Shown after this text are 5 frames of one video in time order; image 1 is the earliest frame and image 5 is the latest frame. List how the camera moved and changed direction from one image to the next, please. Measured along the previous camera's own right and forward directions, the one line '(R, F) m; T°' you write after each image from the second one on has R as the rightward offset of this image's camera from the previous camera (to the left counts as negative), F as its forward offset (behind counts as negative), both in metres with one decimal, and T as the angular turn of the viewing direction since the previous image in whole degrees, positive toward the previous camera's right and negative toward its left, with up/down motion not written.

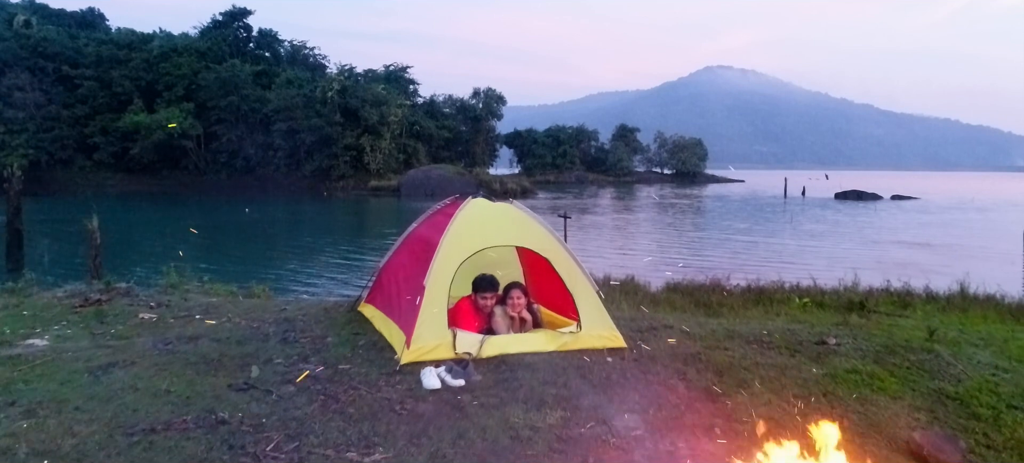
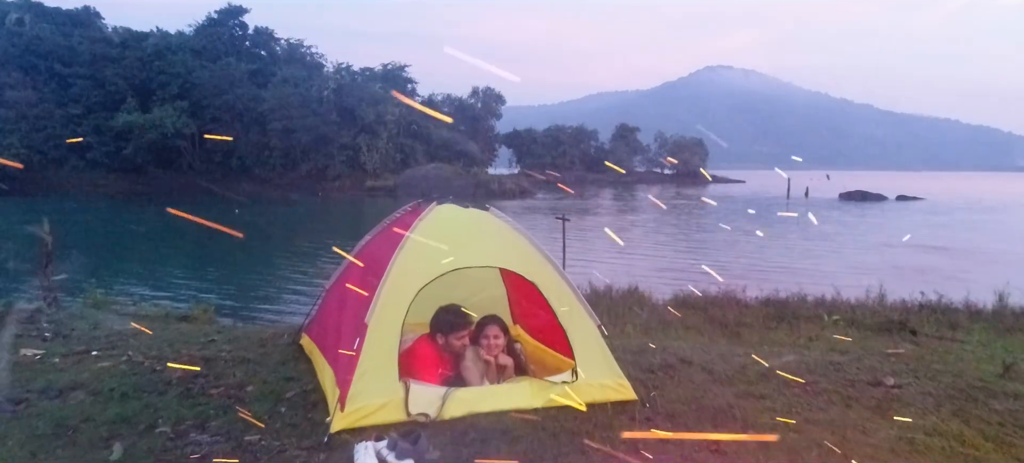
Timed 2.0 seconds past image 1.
(+0.1, +1.3) m; 0°
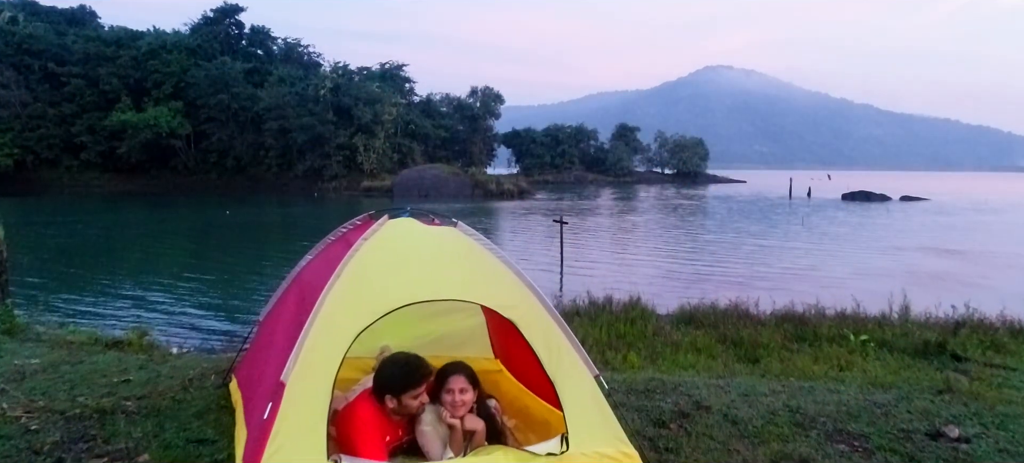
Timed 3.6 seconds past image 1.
(+0.1, +1.0) m; 0°
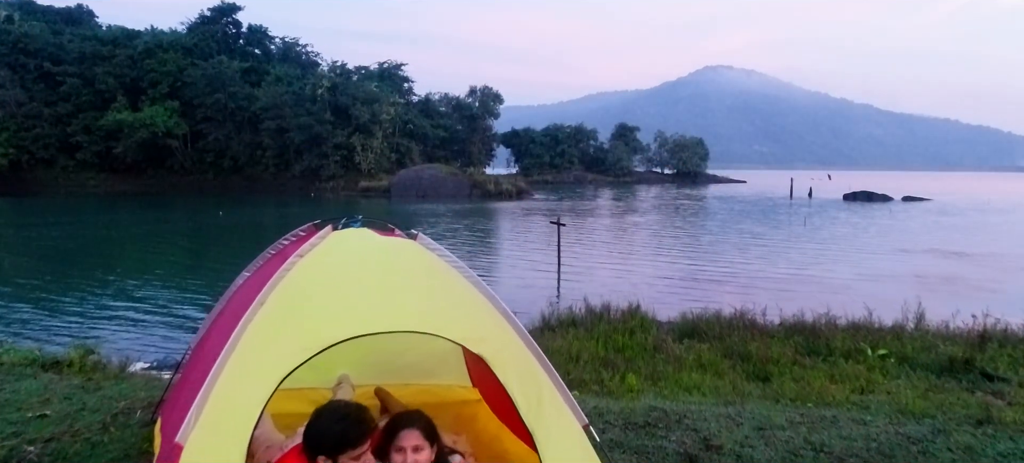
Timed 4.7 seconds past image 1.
(+0.1, +0.7) m; 0°
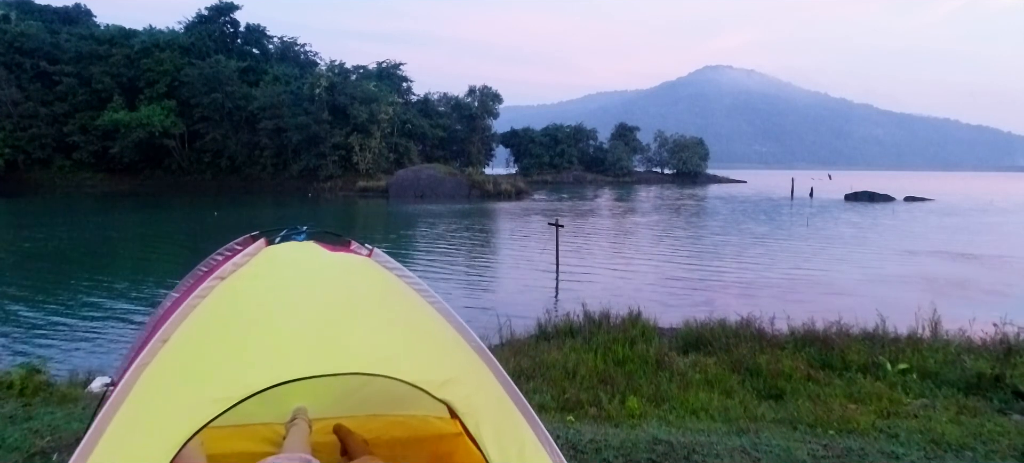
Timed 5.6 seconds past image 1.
(+0.1, +0.6) m; 0°
